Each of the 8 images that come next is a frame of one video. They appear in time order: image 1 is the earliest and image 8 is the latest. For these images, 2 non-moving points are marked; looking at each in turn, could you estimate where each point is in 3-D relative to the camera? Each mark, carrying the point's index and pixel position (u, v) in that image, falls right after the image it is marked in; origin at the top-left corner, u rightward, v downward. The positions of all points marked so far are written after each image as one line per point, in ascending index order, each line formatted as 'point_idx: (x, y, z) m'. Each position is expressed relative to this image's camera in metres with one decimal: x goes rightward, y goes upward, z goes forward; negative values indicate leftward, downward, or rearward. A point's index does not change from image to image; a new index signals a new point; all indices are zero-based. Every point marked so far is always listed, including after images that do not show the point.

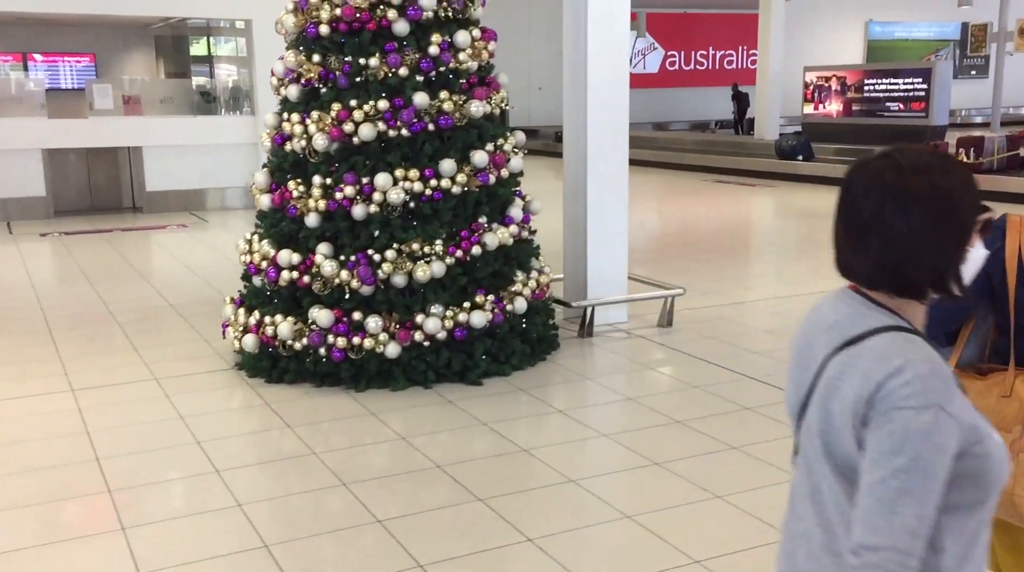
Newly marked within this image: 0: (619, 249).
0: (+0.3, +0.1, +3.4) m
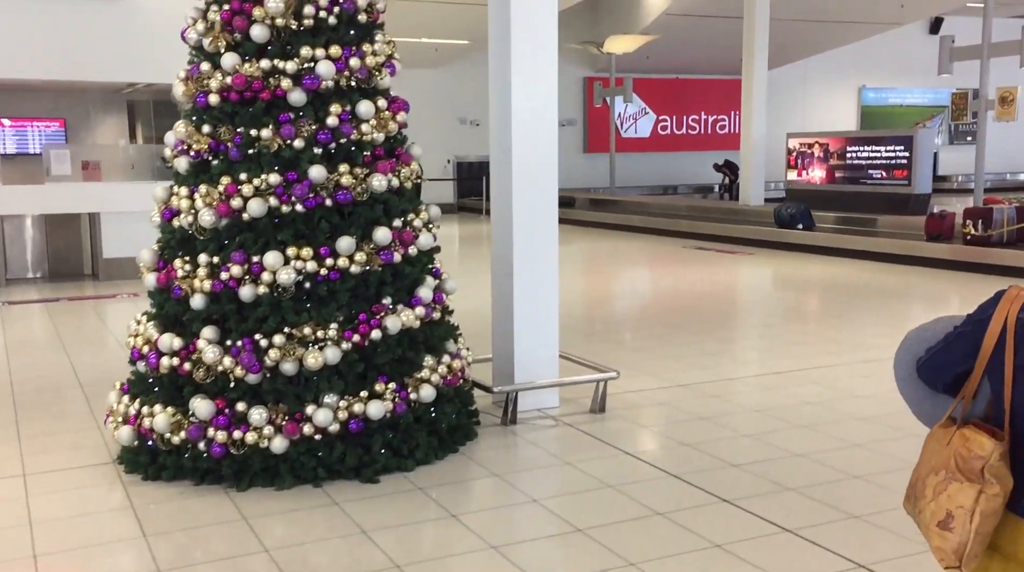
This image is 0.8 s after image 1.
0: (+0.1, -0.1, +3.2) m
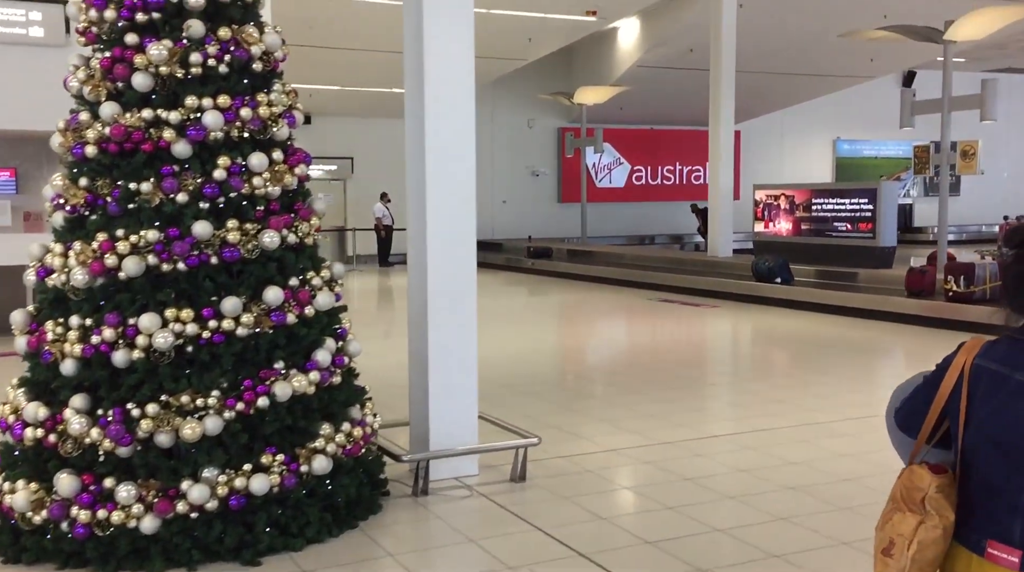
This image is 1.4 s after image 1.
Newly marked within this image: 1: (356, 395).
0: (-0.1, -0.3, +3.0) m
1: (-0.4, -0.3, +2.6) m
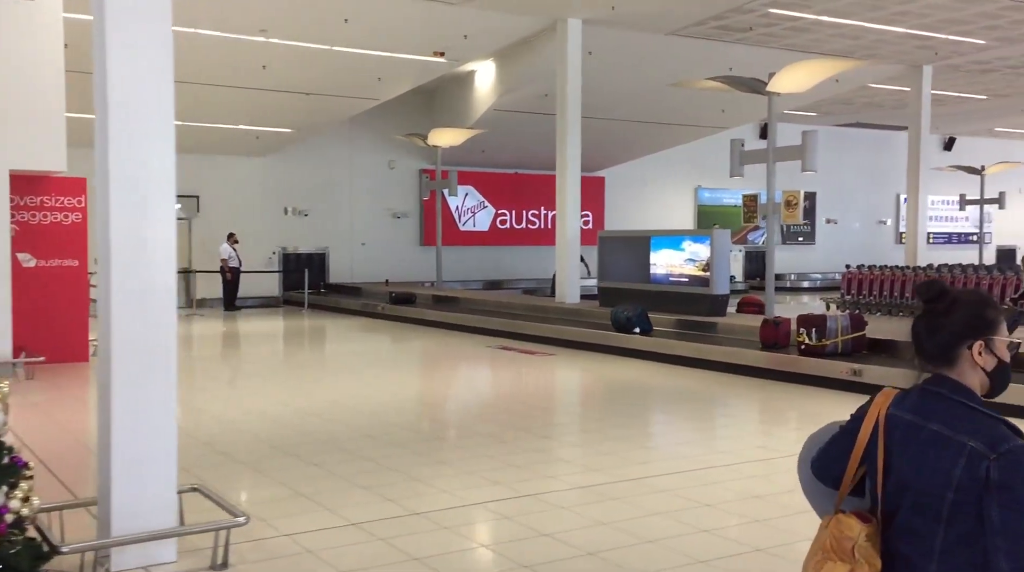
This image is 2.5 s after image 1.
0: (-0.9, -0.5, +2.6) m
1: (-1.1, -0.4, +2.2) m
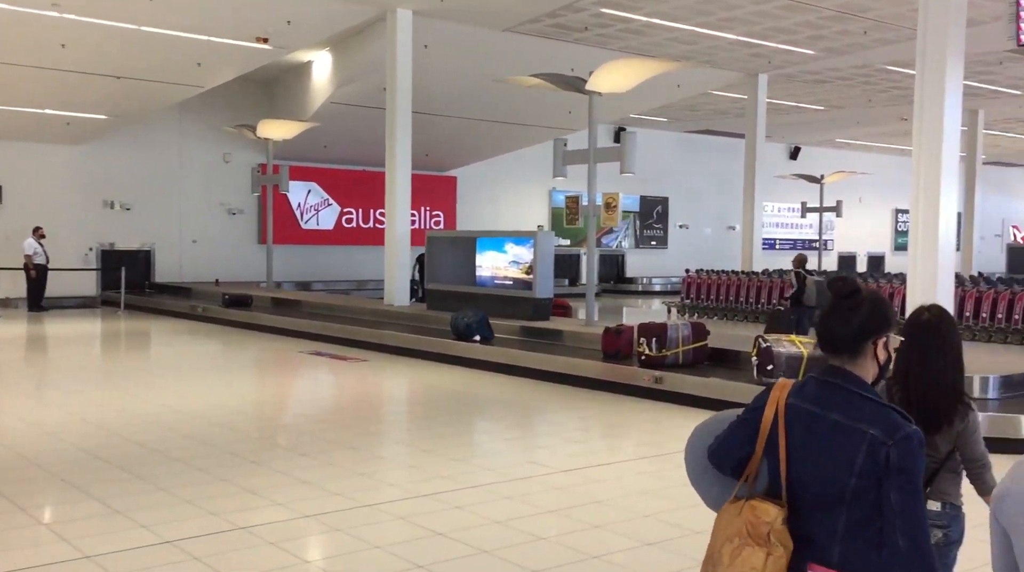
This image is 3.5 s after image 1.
0: (-1.6, -0.5, +2.1) m
1: (-1.8, -0.4, +1.6) m
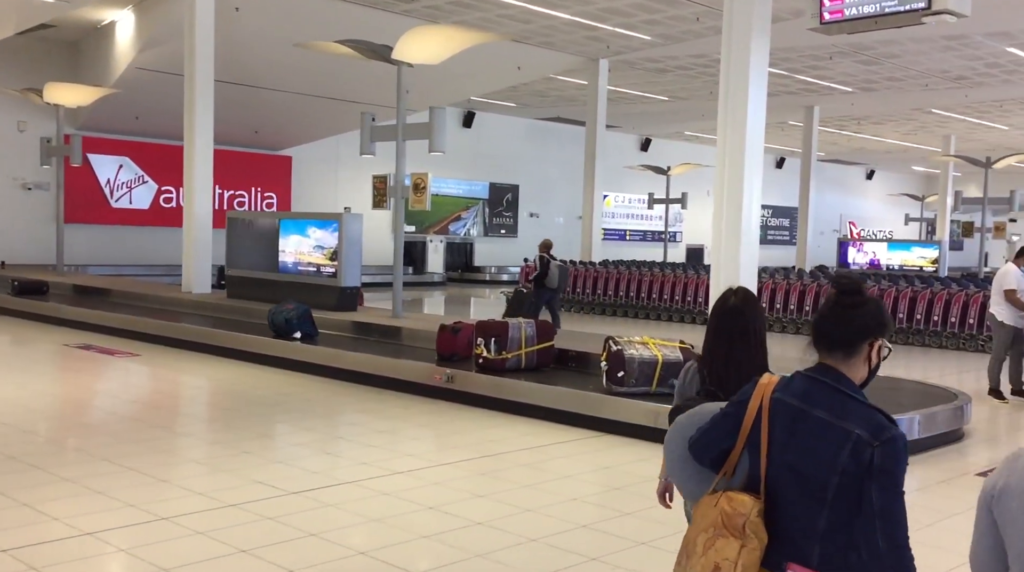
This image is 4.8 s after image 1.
0: (-2.2, -0.4, +1.0) m
1: (-2.3, -0.4, +0.6) m
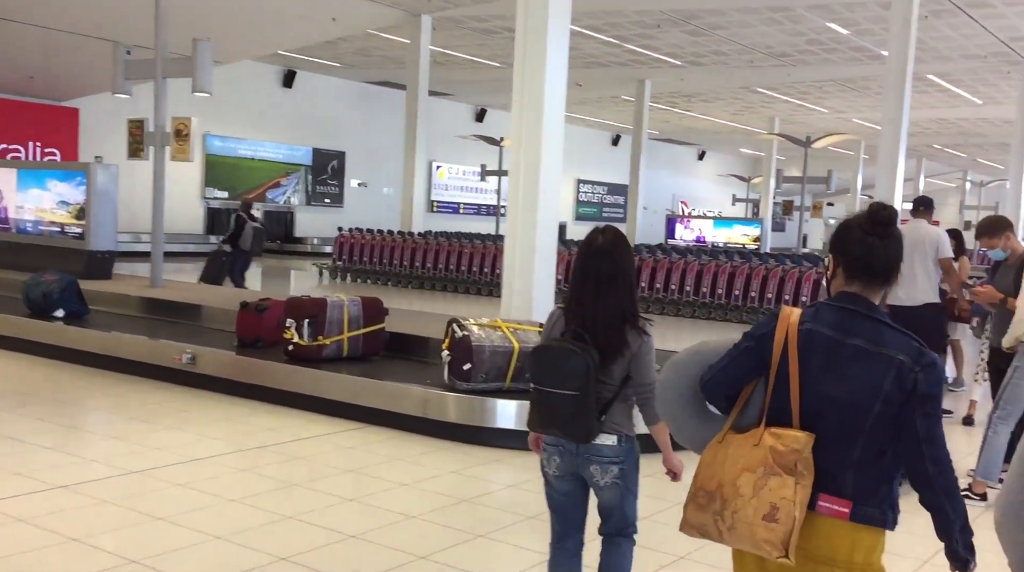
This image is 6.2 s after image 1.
0: (-2.7, -0.3, -0.3) m
1: (-2.7, -0.3, -0.8) m
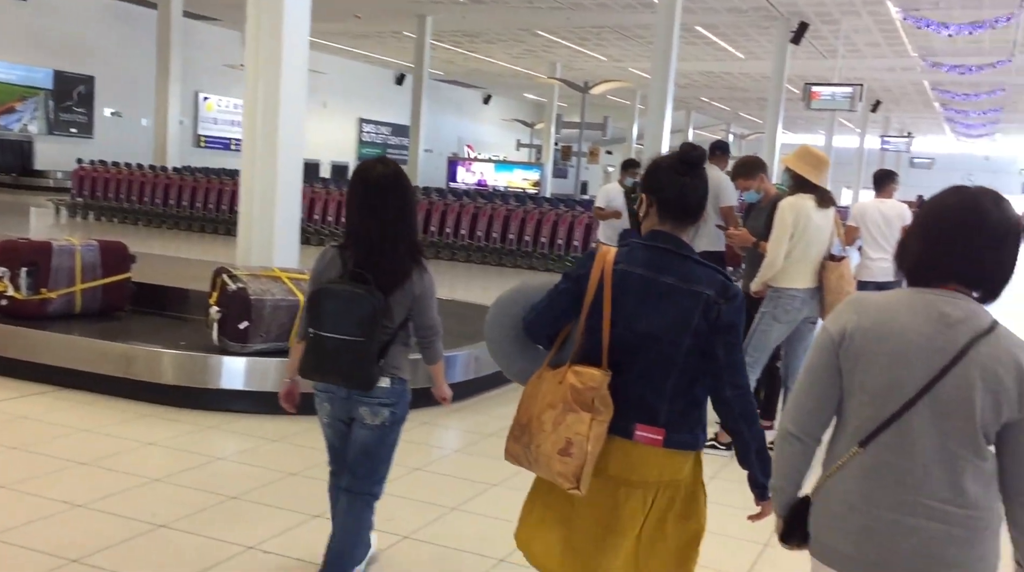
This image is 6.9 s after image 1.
0: (-2.7, -0.4, -1.5) m
1: (-2.6, -0.4, -2.0) m
